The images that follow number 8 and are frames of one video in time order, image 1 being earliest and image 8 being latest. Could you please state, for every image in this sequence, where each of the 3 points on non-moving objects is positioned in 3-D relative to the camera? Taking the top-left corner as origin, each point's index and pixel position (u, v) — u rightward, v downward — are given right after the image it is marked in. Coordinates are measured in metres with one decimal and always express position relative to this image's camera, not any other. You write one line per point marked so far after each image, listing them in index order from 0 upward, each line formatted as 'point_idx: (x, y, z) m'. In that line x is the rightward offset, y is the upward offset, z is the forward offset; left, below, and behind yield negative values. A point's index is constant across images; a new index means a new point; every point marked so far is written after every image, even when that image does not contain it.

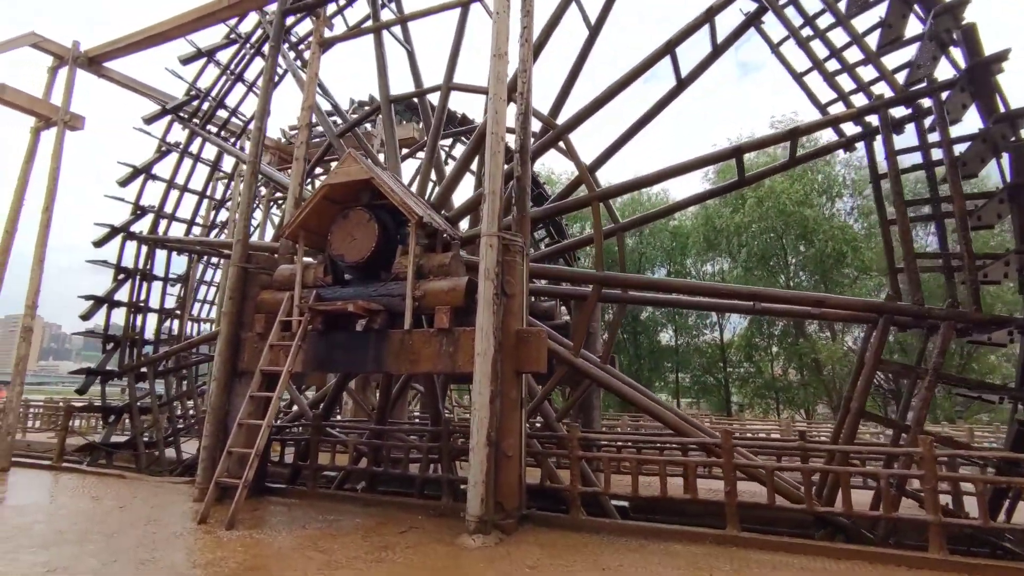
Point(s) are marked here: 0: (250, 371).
0: (-3.1, -1.0, +7.0) m
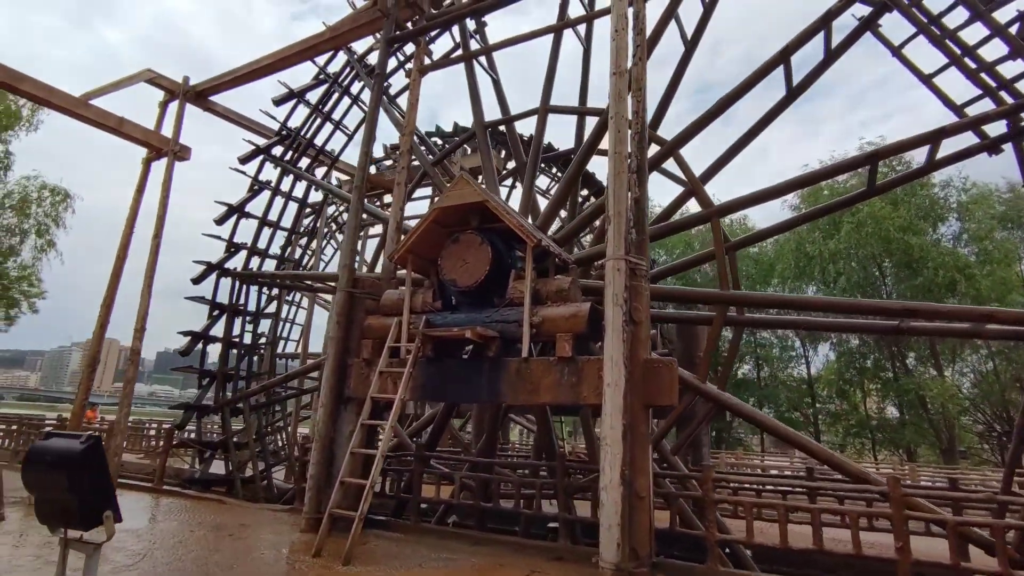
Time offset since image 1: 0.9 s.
0: (-1.8, -1.3, +6.9) m
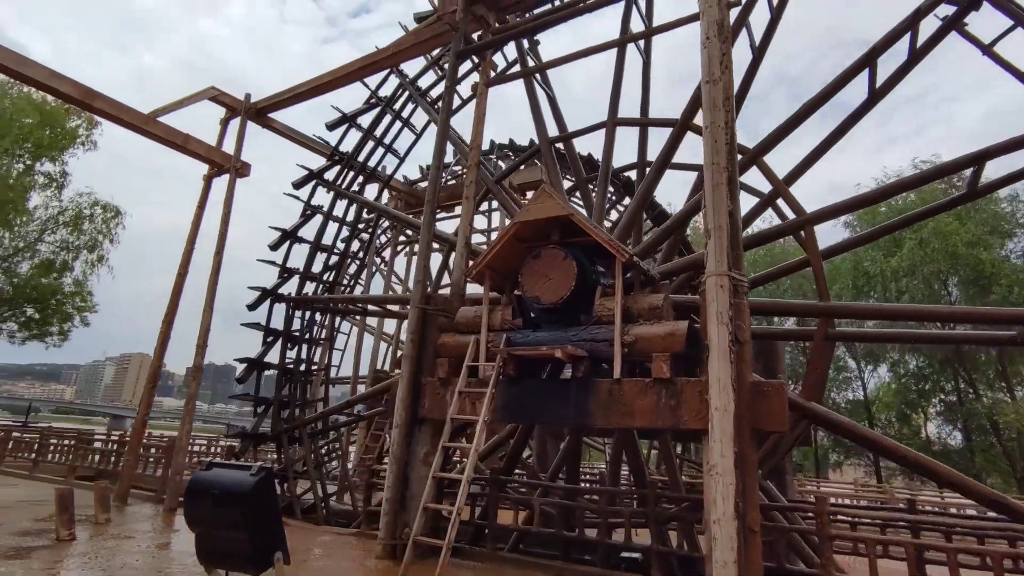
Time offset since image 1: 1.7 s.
0: (-0.9, -1.5, +6.6) m
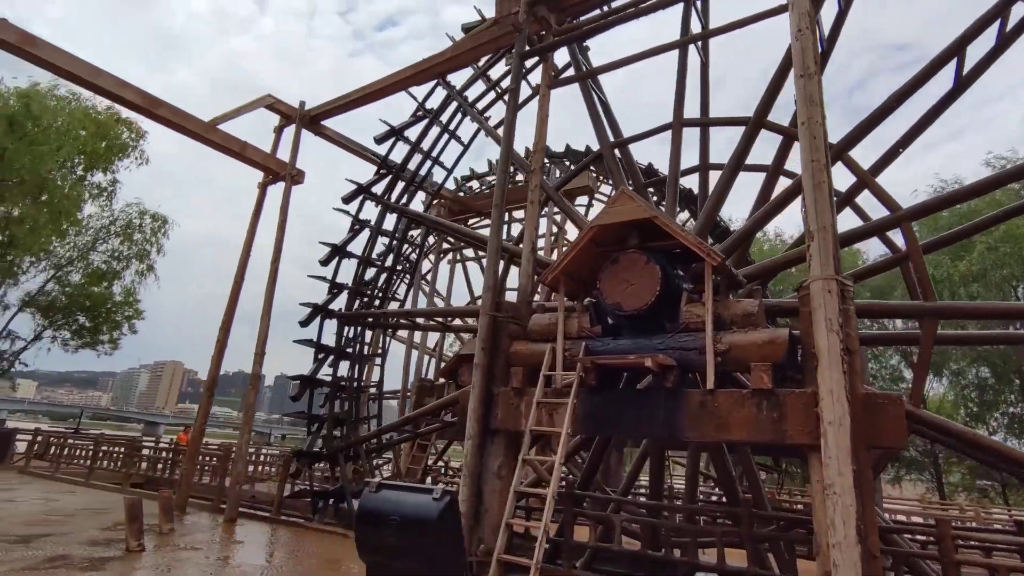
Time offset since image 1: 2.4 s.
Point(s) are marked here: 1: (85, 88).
0: (-0.1, -1.5, +6.4) m
1: (-5.8, +2.7, +7.9) m
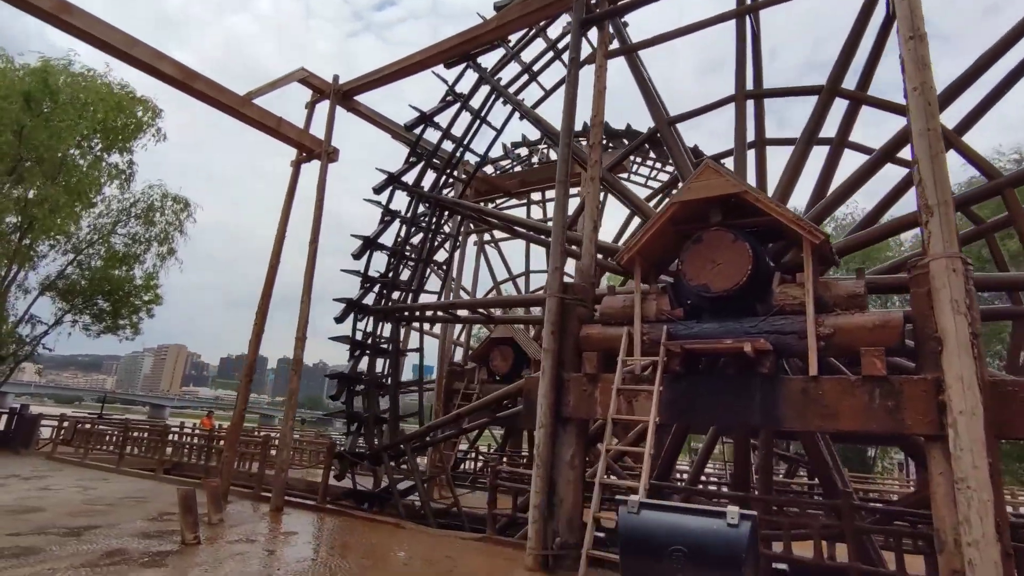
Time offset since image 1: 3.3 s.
0: (+0.7, -1.3, +6.1) m
1: (-5.0, +2.9, +7.5) m
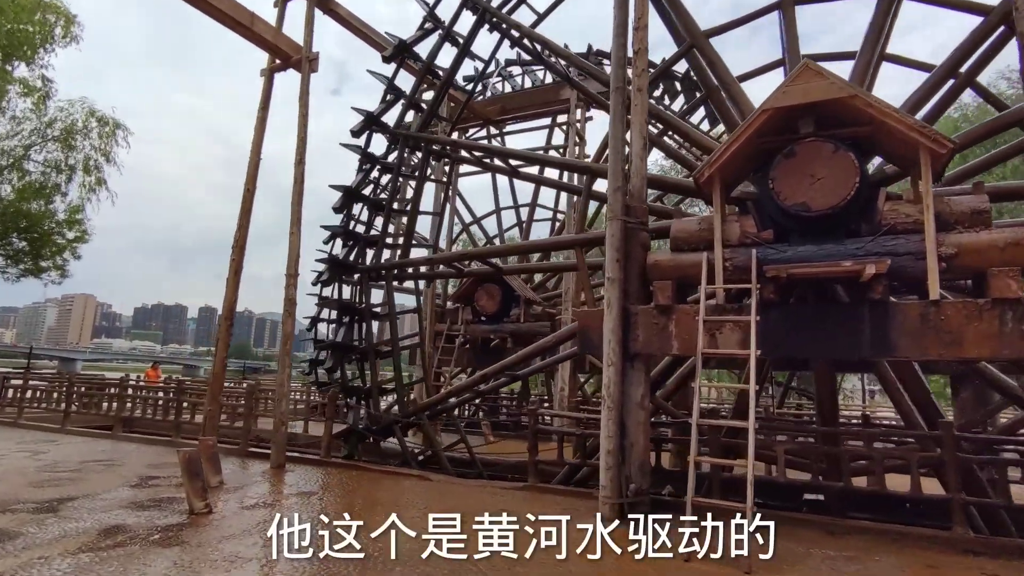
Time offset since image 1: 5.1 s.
0: (+1.3, -0.6, +5.5) m
1: (-4.6, +3.7, +5.8) m
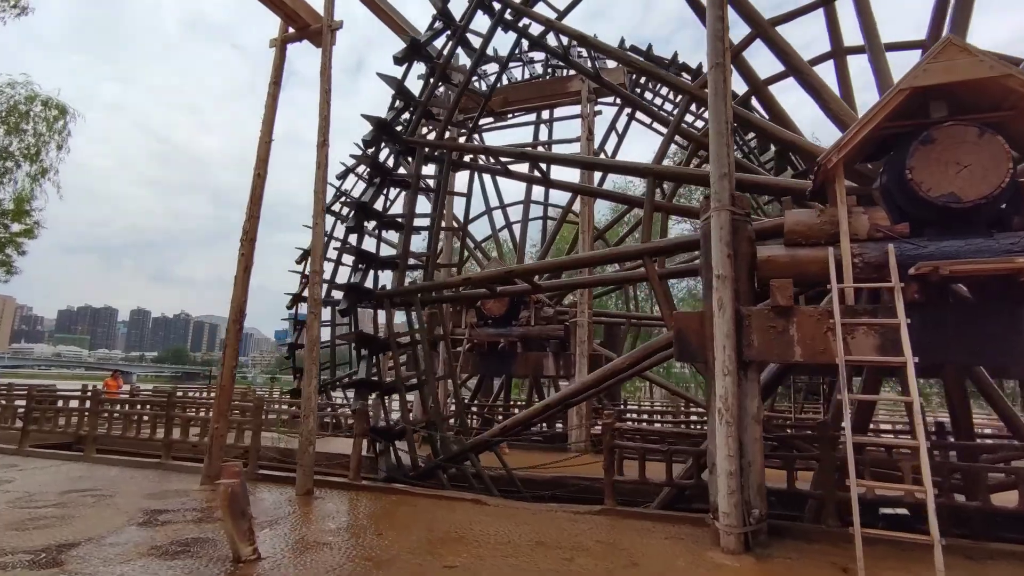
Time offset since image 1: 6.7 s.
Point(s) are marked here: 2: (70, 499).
0: (+2.1, -0.6, +4.9) m
1: (-3.7, +3.7, +4.7) m
2: (-4.6, -2.2, +6.1) m
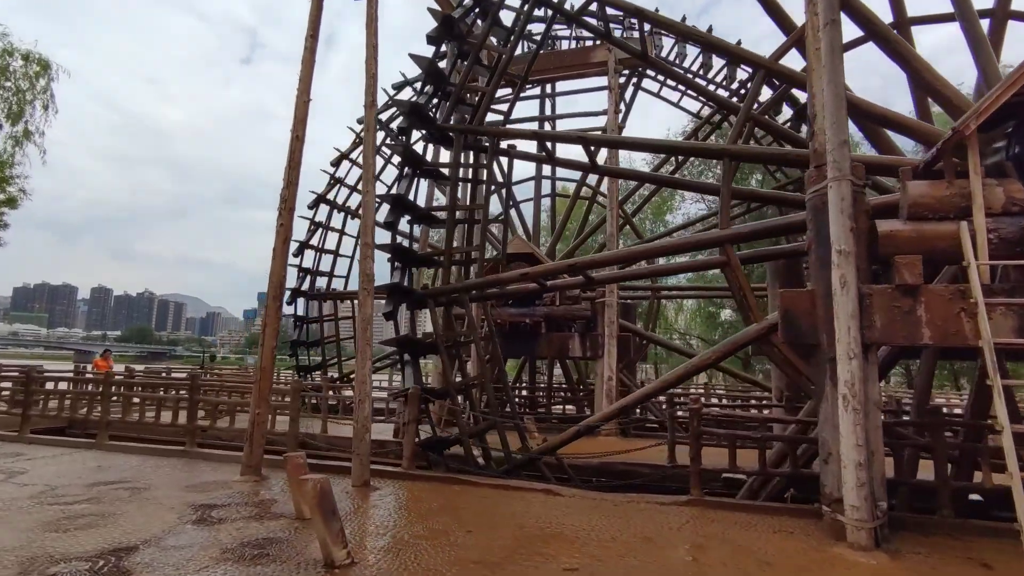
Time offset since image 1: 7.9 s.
0: (+2.9, -0.4, +4.5) m
1: (-2.9, +3.9, +4.0) m
2: (-3.9, -1.9, +5.5) m
